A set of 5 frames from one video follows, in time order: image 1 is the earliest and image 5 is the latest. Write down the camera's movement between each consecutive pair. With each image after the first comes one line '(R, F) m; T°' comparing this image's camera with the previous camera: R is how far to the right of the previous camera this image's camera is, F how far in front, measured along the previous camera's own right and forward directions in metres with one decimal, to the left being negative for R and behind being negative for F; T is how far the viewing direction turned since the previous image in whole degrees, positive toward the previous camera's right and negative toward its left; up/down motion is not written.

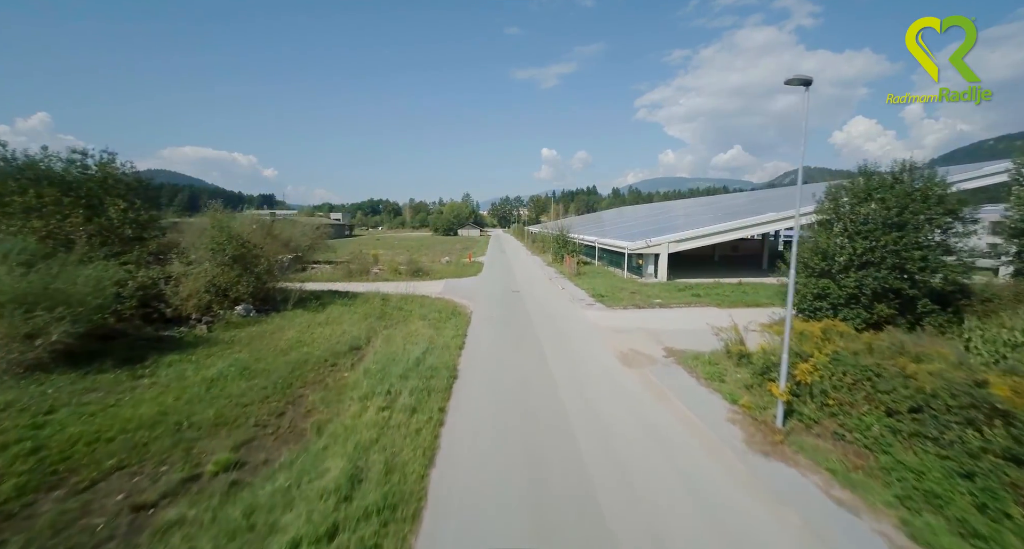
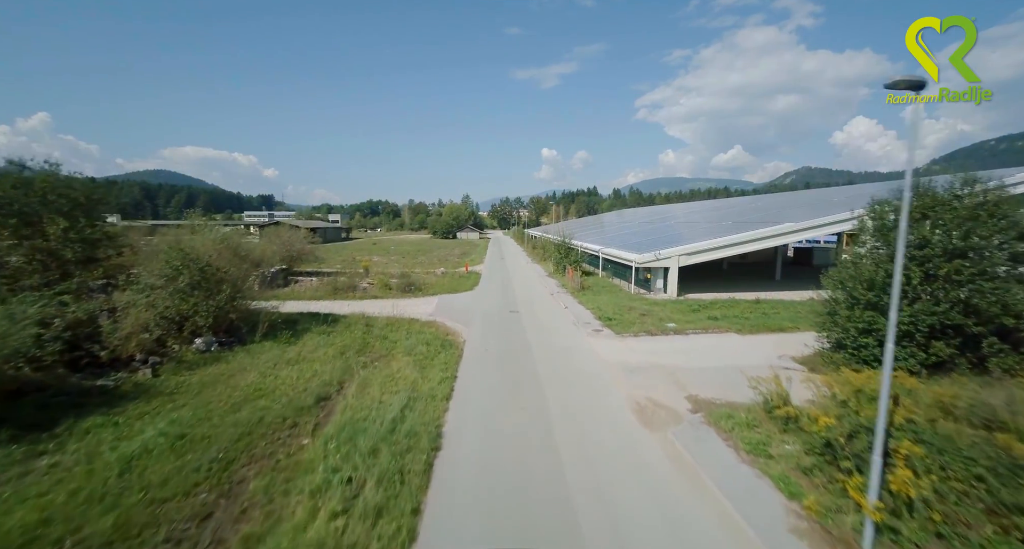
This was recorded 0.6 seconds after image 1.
(+0.1, +1.3) m; 0°
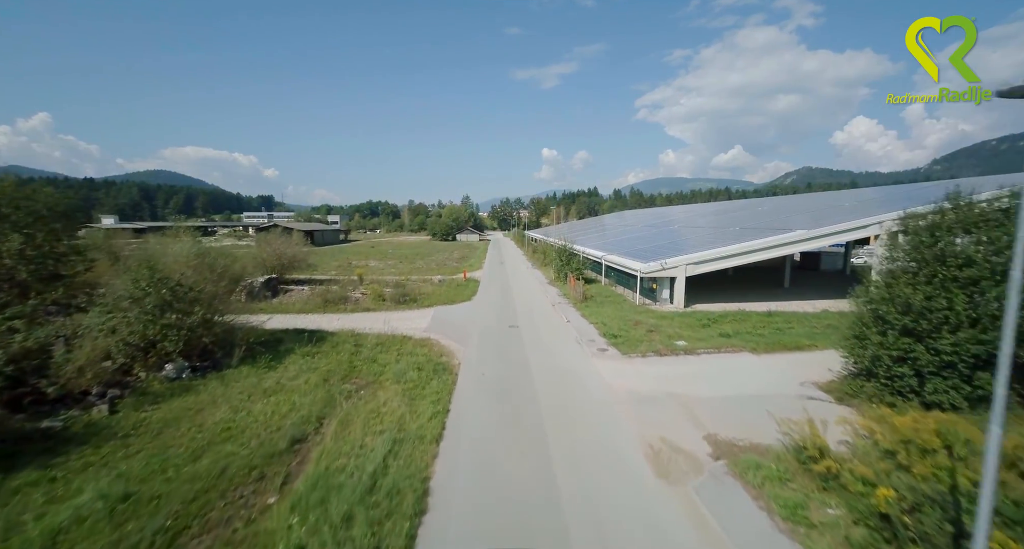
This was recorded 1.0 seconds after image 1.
(0.0, +0.8) m; 0°
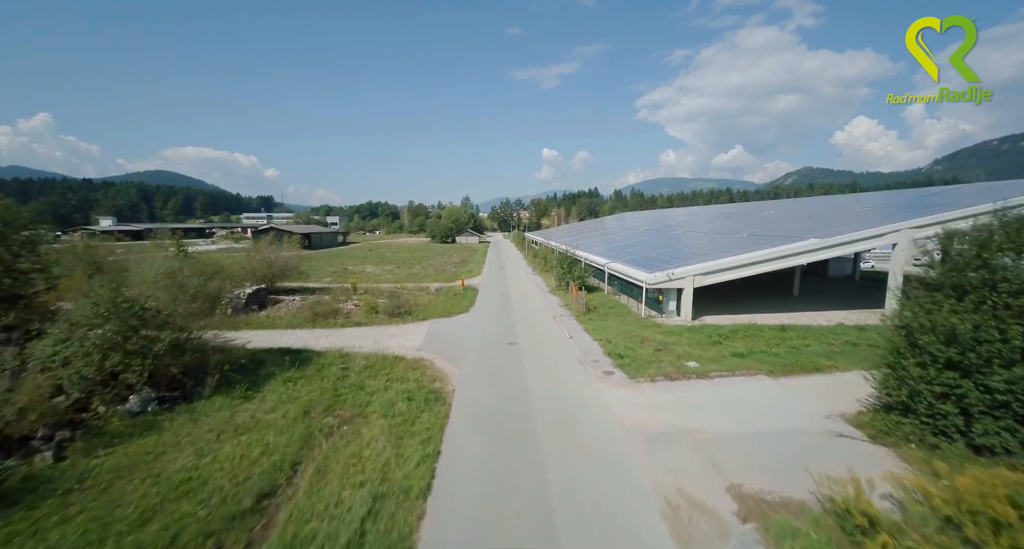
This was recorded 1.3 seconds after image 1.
(0.0, +0.8) m; 0°
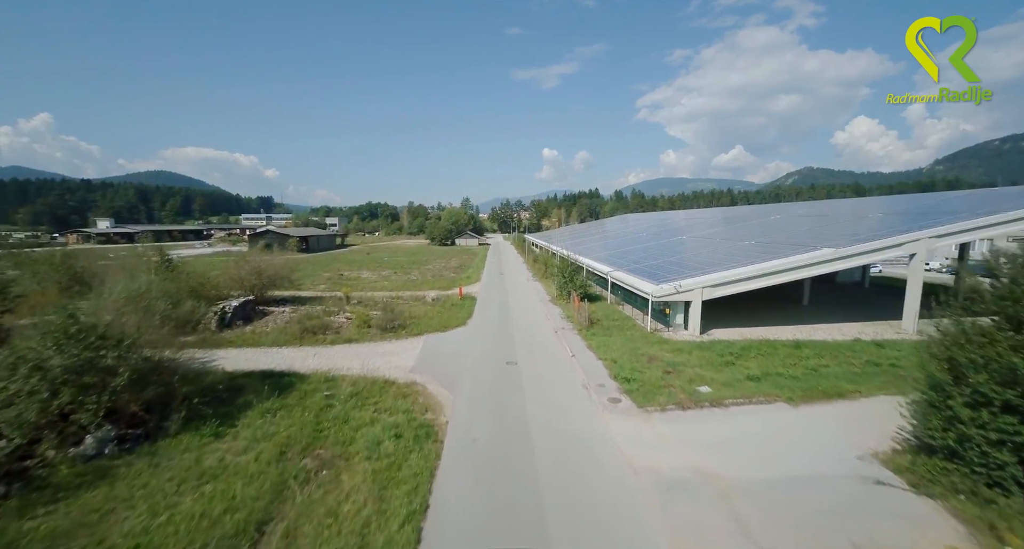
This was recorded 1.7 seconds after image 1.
(0.0, +0.8) m; 0°
